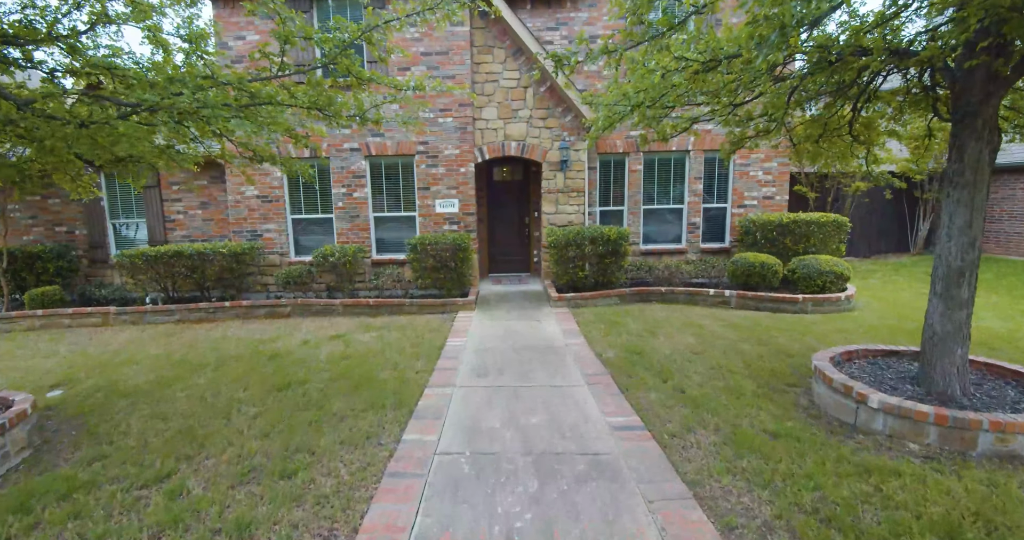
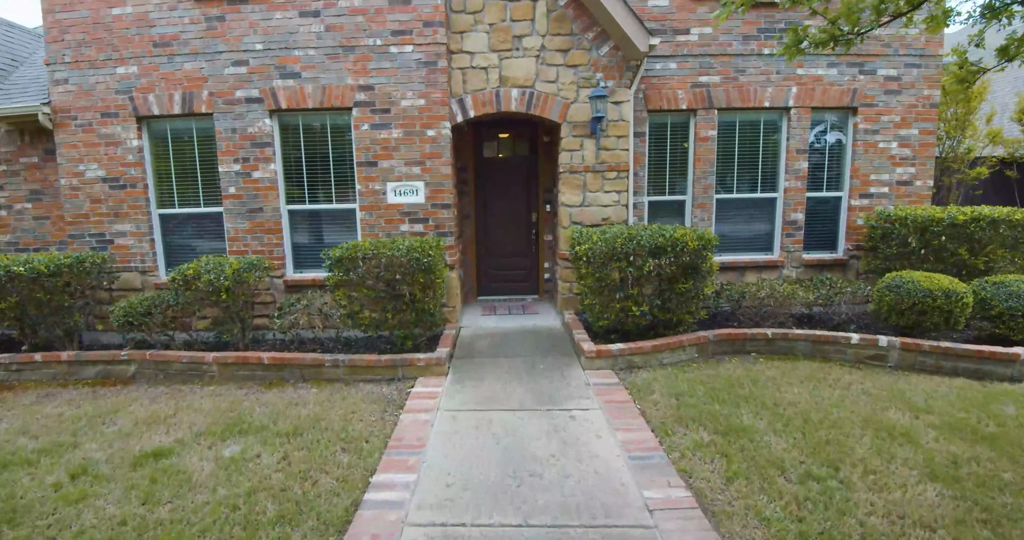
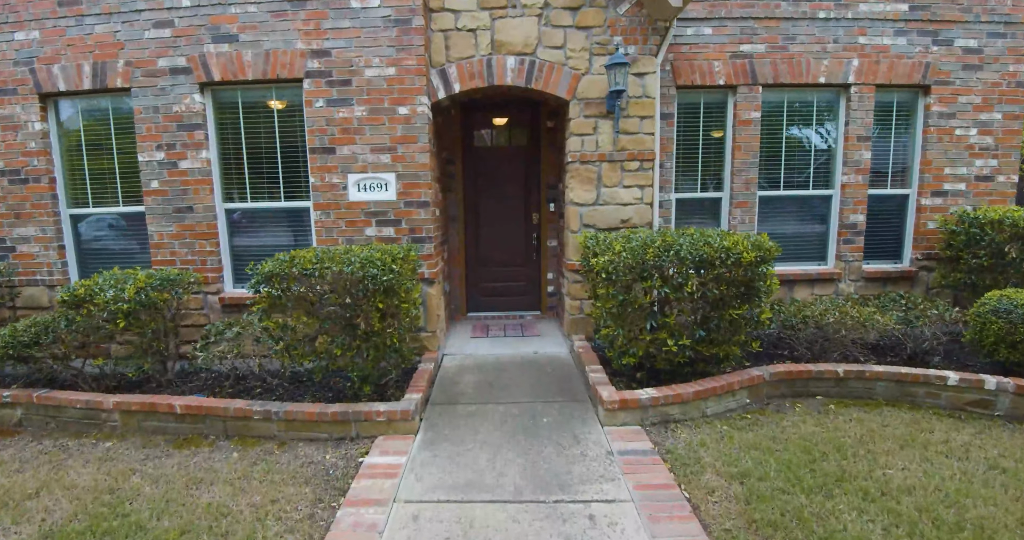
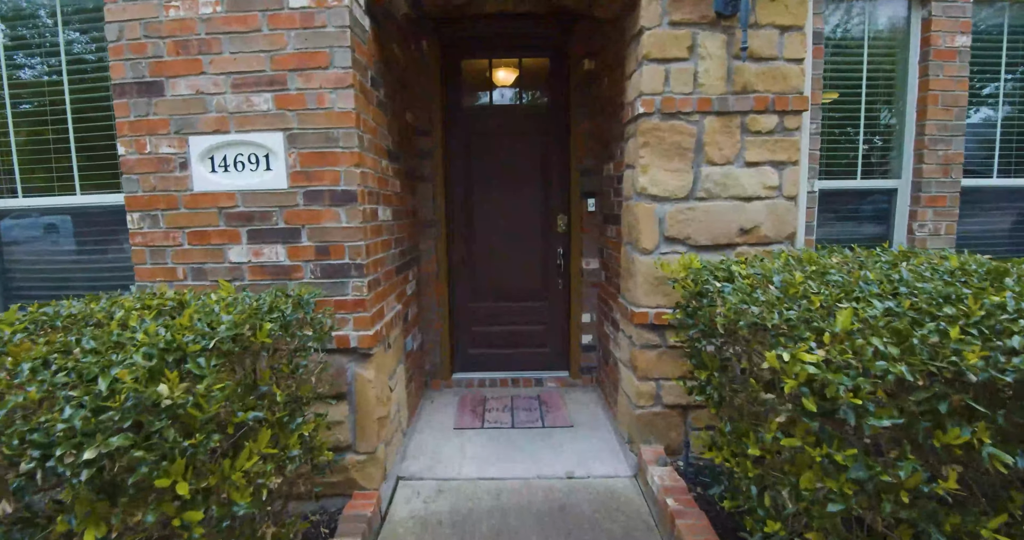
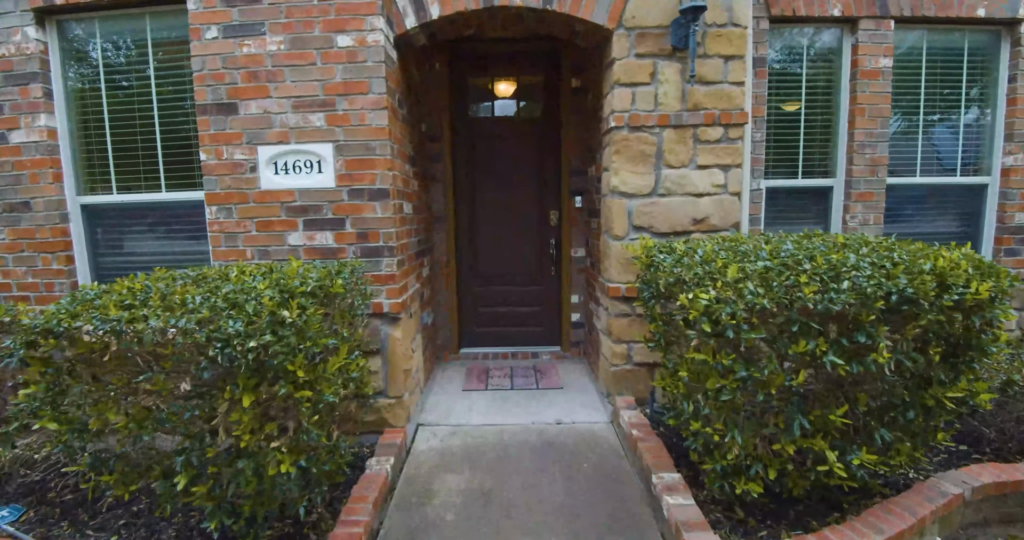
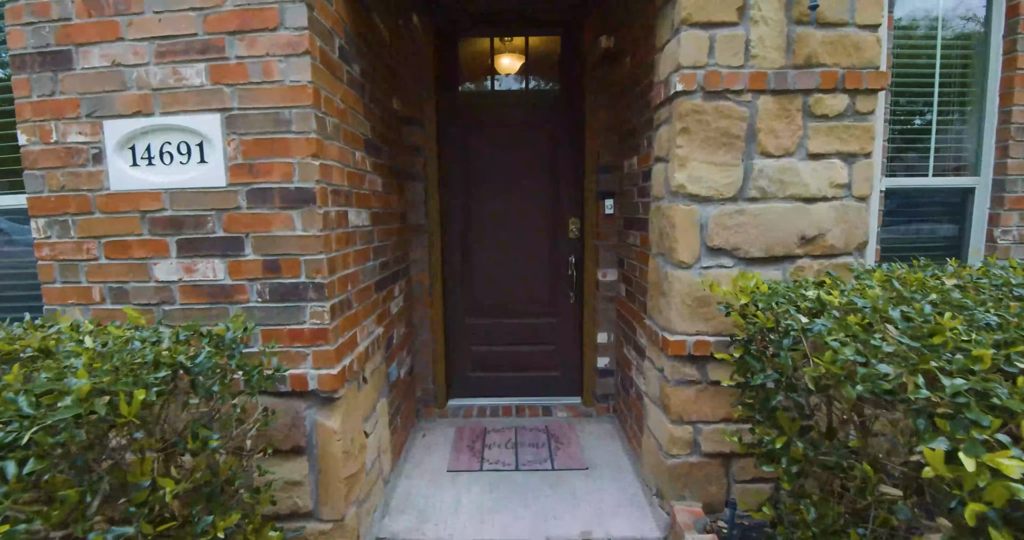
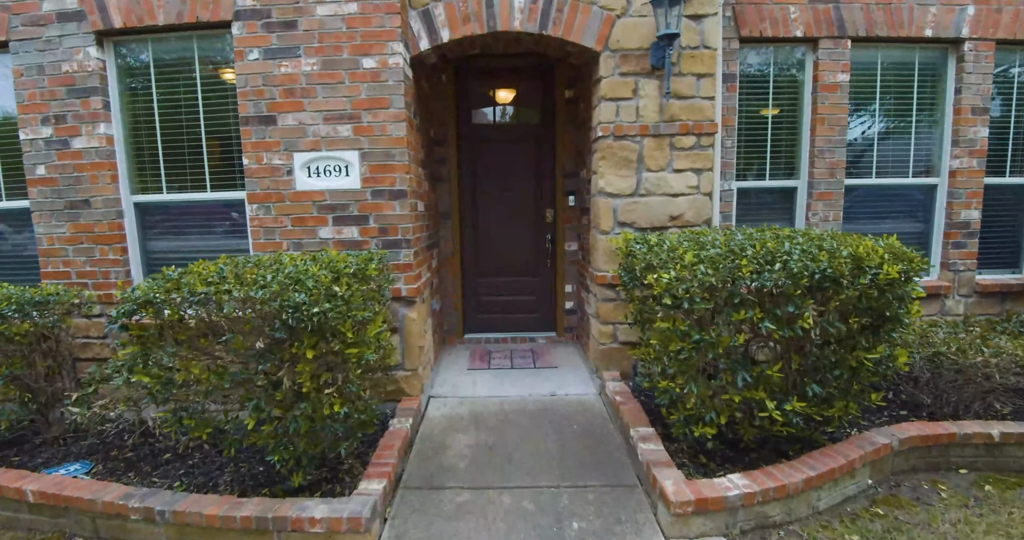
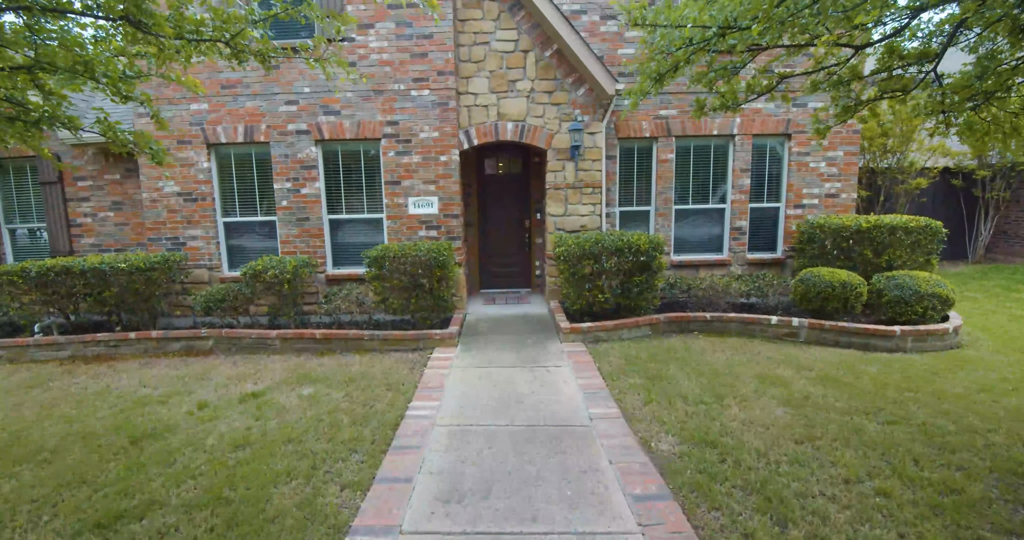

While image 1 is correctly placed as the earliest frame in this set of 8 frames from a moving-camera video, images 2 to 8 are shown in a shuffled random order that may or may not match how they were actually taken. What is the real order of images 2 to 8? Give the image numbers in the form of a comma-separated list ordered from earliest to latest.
8, 2, 3, 7, 5, 4, 6
